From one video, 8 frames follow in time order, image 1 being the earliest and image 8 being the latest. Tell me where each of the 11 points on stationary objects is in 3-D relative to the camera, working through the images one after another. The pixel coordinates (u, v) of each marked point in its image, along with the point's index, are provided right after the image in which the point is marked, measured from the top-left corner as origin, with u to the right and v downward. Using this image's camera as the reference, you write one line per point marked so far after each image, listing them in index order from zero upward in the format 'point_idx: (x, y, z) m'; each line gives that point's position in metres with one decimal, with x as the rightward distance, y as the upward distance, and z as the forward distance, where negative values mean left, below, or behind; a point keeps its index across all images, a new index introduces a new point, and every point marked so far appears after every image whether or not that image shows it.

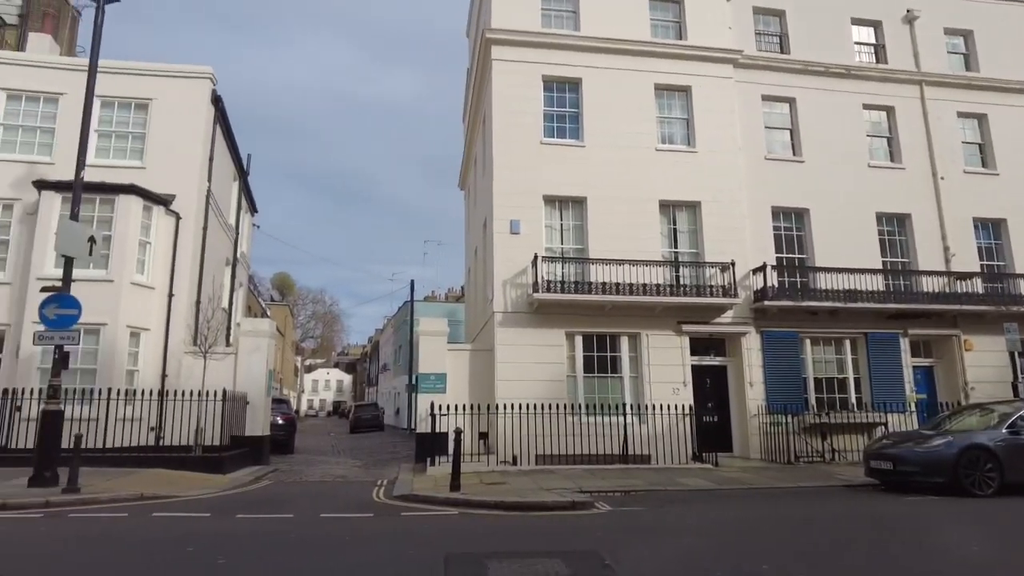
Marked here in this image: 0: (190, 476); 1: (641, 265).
0: (-6.0, -3.5, +12.1) m
1: (+3.3, +0.6, +16.4) m
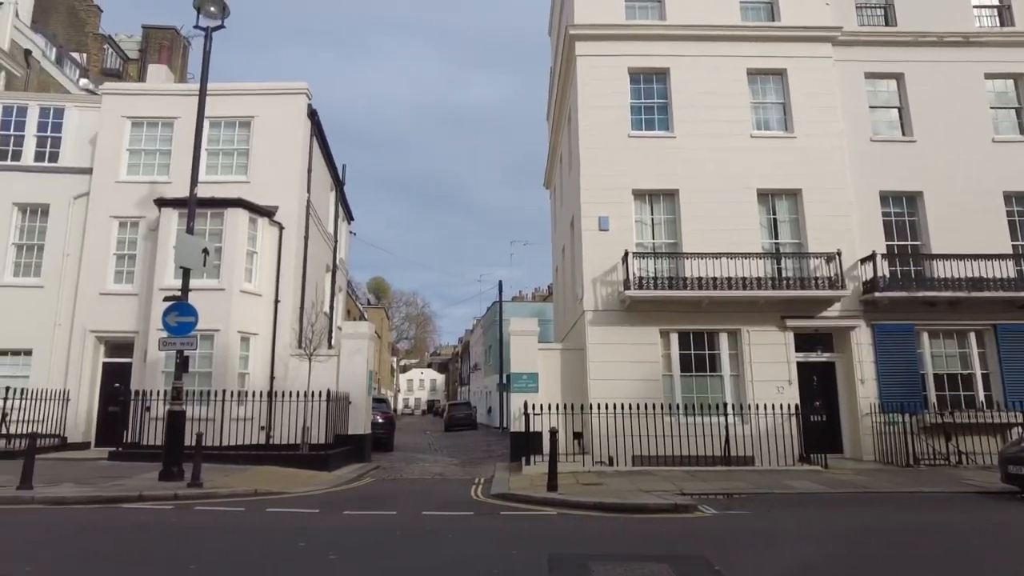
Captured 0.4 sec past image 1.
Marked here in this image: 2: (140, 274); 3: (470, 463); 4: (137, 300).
0: (-4.1, -3.6, +12.7) m
1: (+5.5, +0.7, +15.7) m
2: (-9.6, +0.4, +16.8) m
3: (-1.1, -4.5, +16.8) m
4: (-9.6, -0.3, +16.7) m
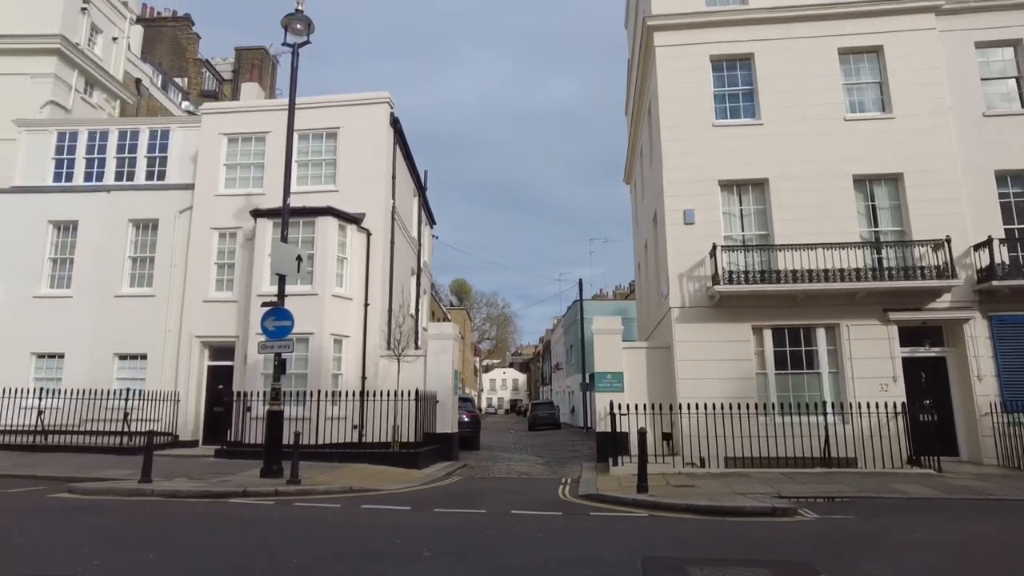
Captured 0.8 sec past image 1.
0: (-2.4, -3.7, +13.0) m
1: (+7.4, +0.9, +14.9) m
2: (-7.5, +0.2, +17.8) m
3: (+1.1, -4.5, +16.7) m
4: (-7.4, -0.5, +17.7) m
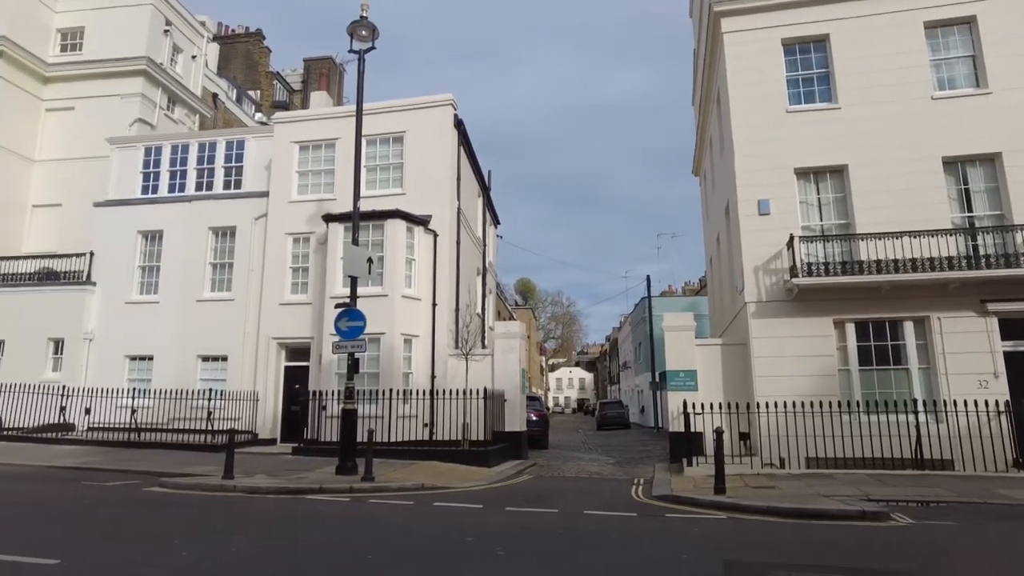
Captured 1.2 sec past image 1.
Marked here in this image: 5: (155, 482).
0: (-1.0, -3.7, +13.1) m
1: (+8.9, +1.1, +14.0) m
2: (-5.6, +0.1, +18.4) m
3: (+2.9, -4.4, +16.4) m
4: (-5.6, -0.6, +18.2) m
5: (-6.0, -3.2, +10.8) m
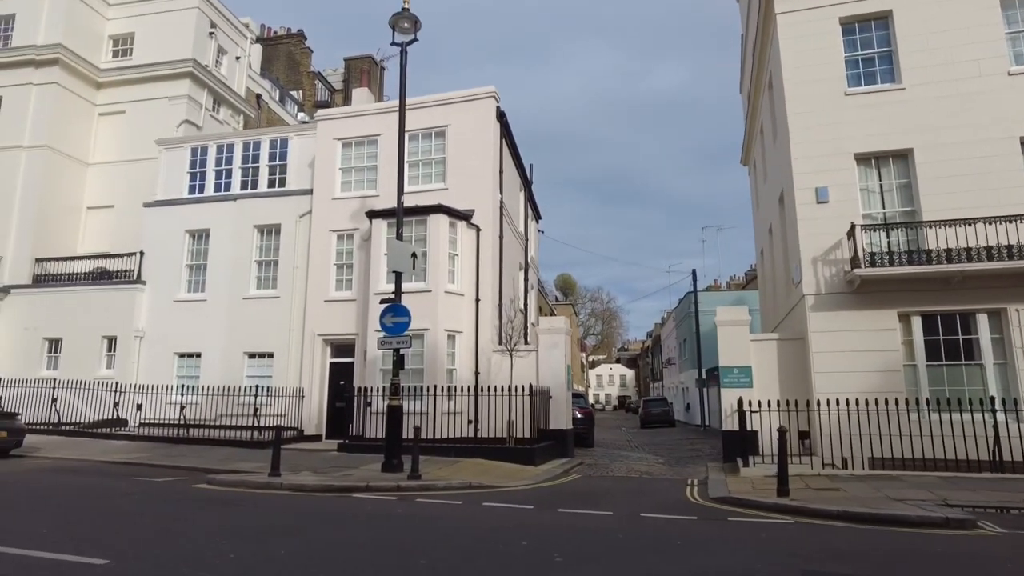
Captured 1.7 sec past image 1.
0: (-0.1, -3.5, +12.8) m
1: (+9.8, +1.3, +13.1) m
2: (-4.4, +0.2, +18.3) m
3: (+4.0, -4.2, +15.9) m
4: (-4.4, -0.5, +18.2) m
5: (-5.1, -3.2, +10.8) m
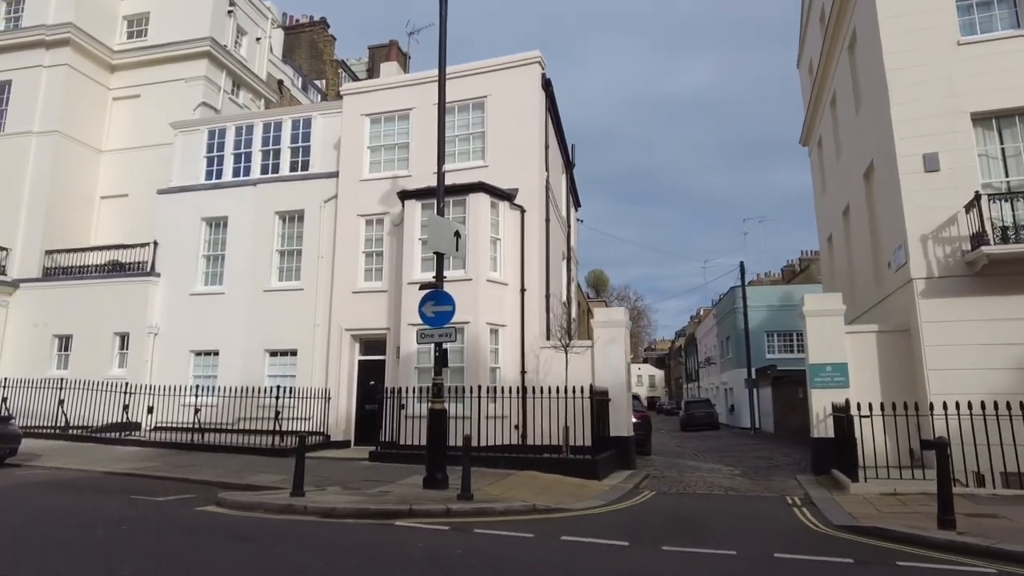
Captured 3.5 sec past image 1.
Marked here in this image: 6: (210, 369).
0: (+1.0, -3.3, +10.9) m
1: (+10.8, +1.6, +10.8) m
2: (-3.2, +0.5, +16.6) m
3: (+5.2, -3.9, +13.8) m
4: (-3.2, -0.2, +16.4) m
5: (-4.2, -2.9, +9.1) m
6: (-8.5, -2.3, +18.2) m
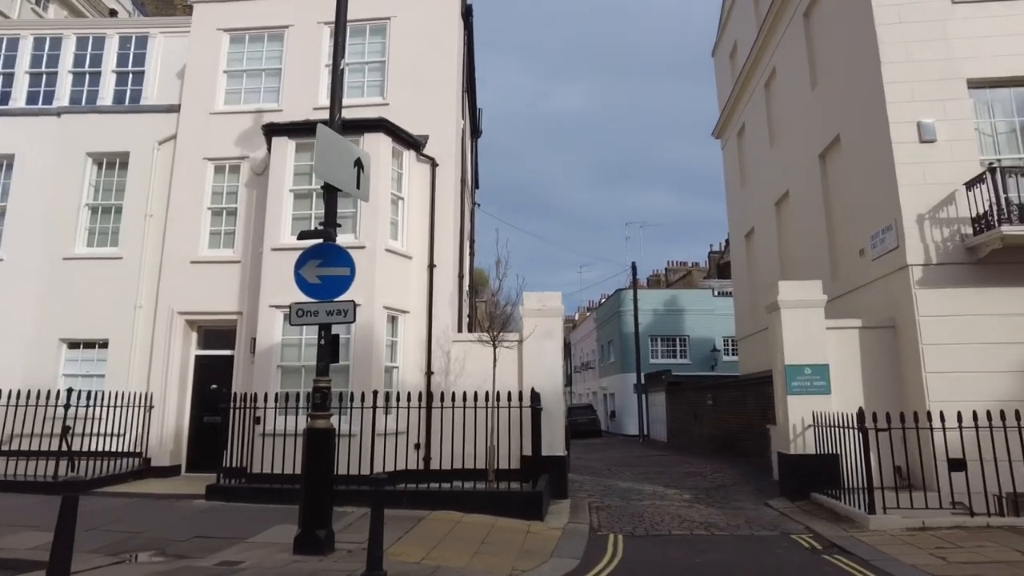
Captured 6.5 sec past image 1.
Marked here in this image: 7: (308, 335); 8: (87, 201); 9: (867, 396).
0: (0.0, -2.8, +7.7) m
1: (+9.8, +1.7, +9.7) m
2: (-5.1, +1.0, +12.4) m
3: (+3.5, -3.7, +11.4) m
4: (-5.1, +0.3, +12.3) m
5: (-4.6, -2.3, +4.8) m
6: (-10.7, -1.5, +12.9) m
7: (-3.5, -0.8, +11.1) m
8: (-8.8, +1.8, +13.5) m
9: (+5.8, -1.8, +10.6) m
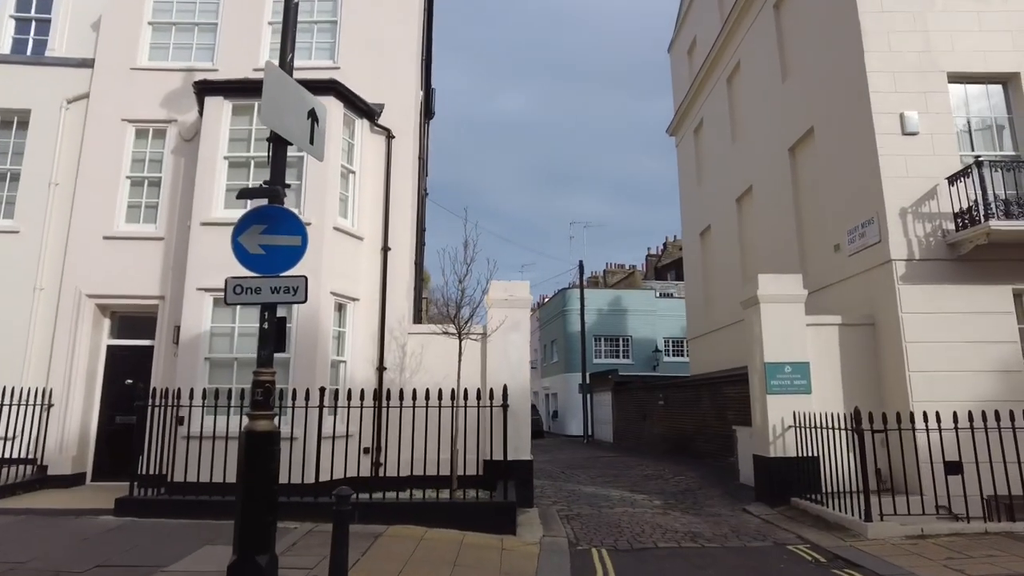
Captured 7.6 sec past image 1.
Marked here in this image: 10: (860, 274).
0: (-0.3, -2.6, +6.7) m
1: (+9.4, +1.7, +9.6) m
2: (-5.8, +1.3, +10.9) m
3: (+2.8, -3.5, +10.7) m
4: (-5.7, +0.6, +10.7) m
5: (-4.6, -2.0, +3.4) m
6: (-11.4, -1.1, +10.8) m
7: (-4.0, -0.5, +9.7) m
8: (-9.6, +2.2, +11.6) m
9: (+5.2, -1.7, +10.2) m
10: (+5.7, +0.2, +10.5) m
